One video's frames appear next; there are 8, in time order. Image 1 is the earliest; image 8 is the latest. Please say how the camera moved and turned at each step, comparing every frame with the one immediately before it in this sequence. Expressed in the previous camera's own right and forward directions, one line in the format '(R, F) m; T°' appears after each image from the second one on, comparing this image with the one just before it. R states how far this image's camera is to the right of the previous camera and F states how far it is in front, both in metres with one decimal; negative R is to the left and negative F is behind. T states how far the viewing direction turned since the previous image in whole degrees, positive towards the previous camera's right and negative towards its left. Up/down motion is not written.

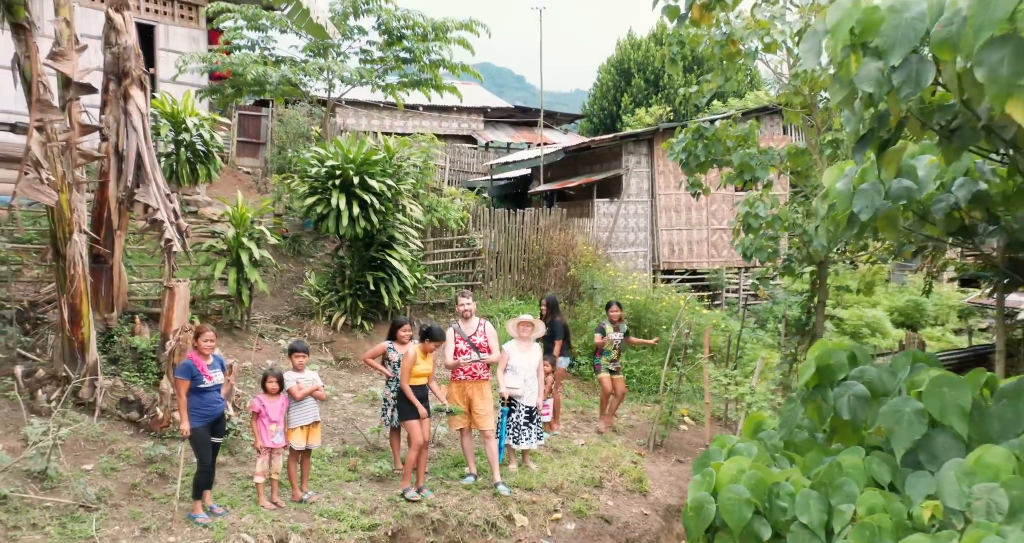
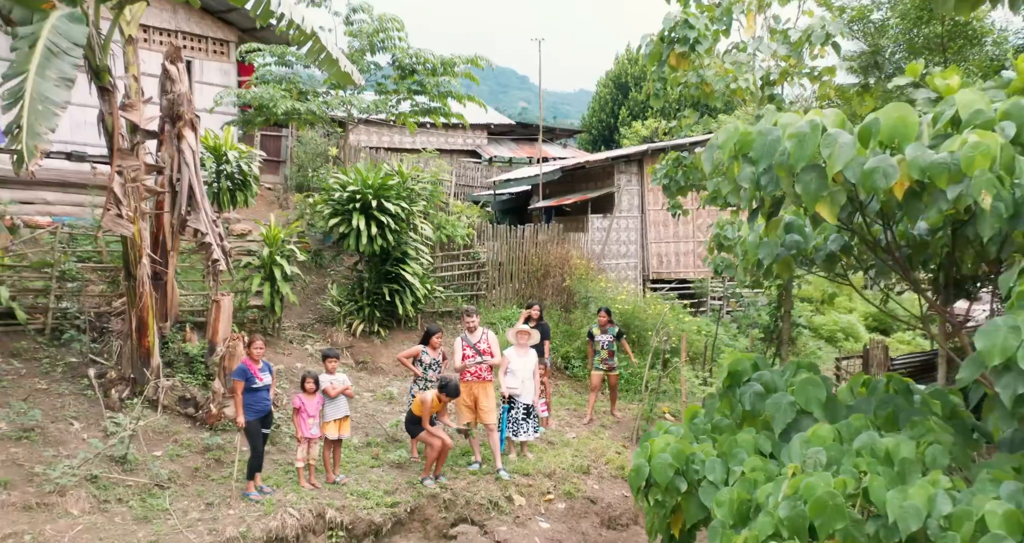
(0.0, -0.8) m; 0°
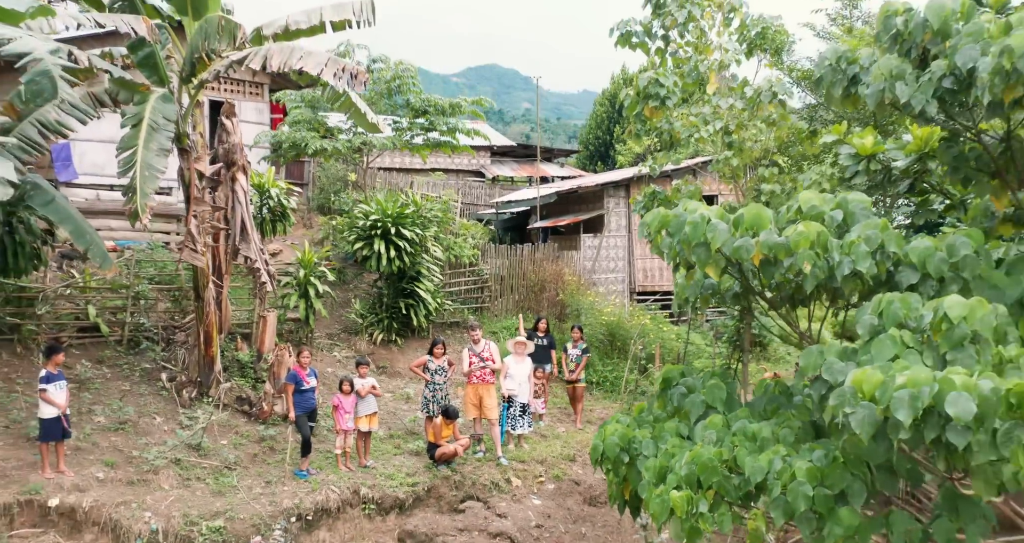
(0.0, -1.2) m; 0°
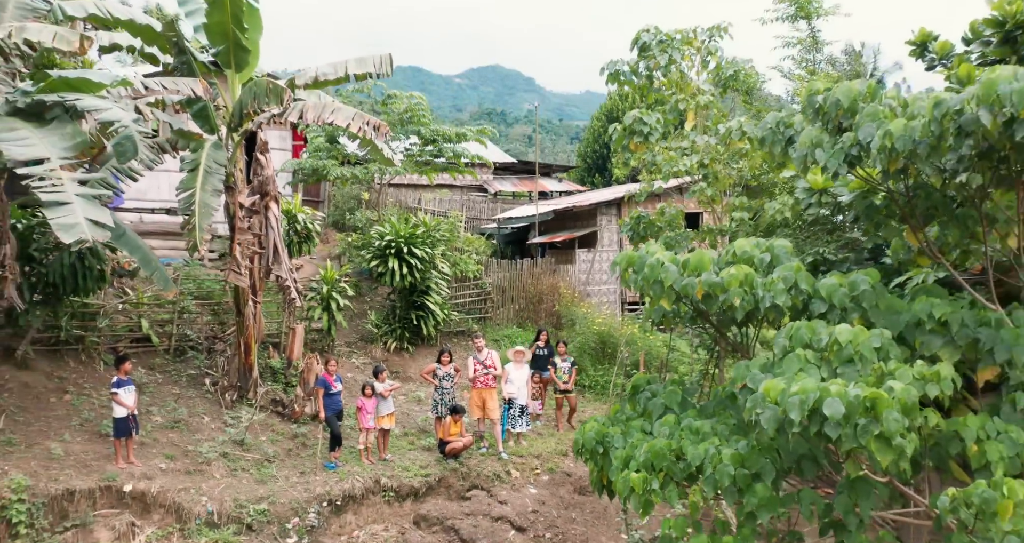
(0.0, -1.0) m; 0°
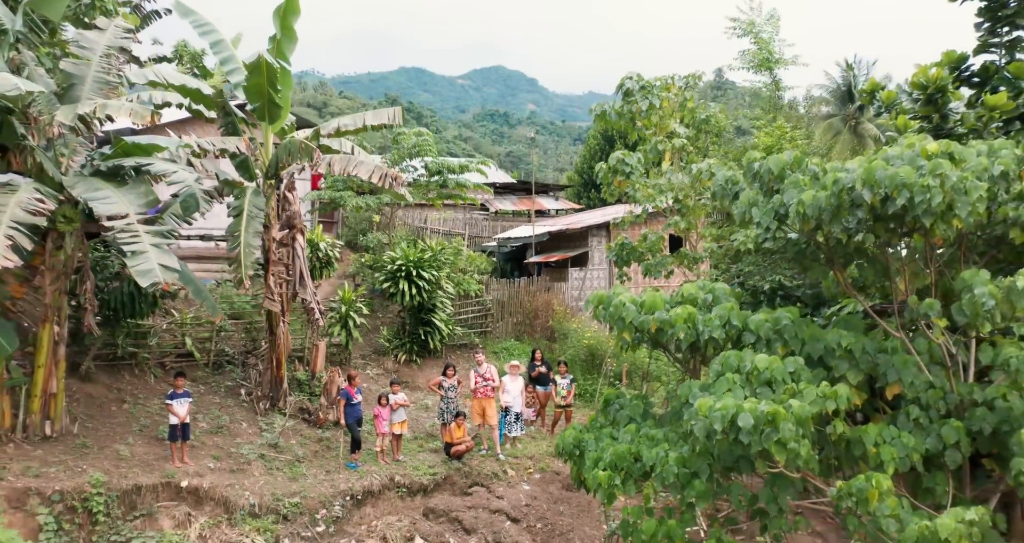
(+0.1, -1.1) m; 0°
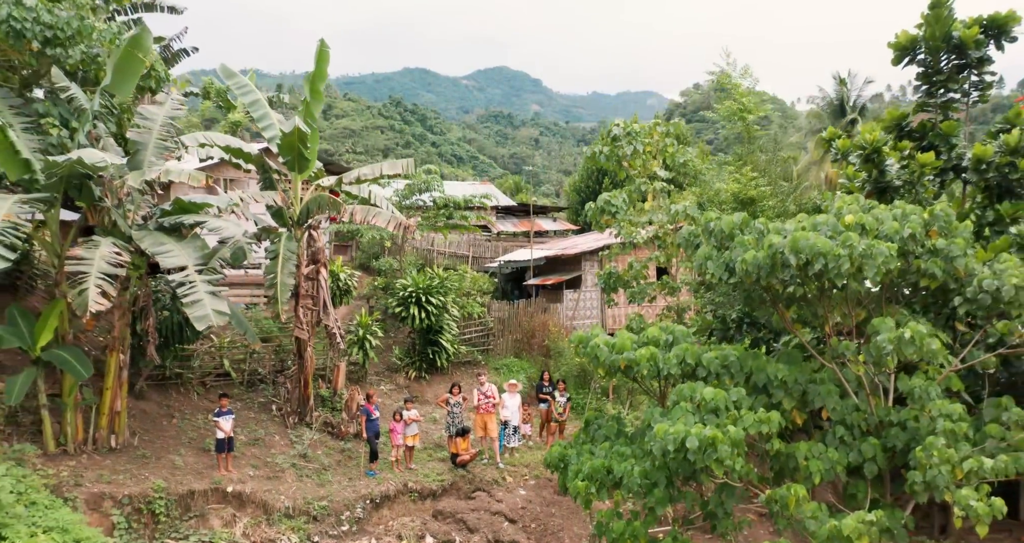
(+0.1, -1.2) m; 0°
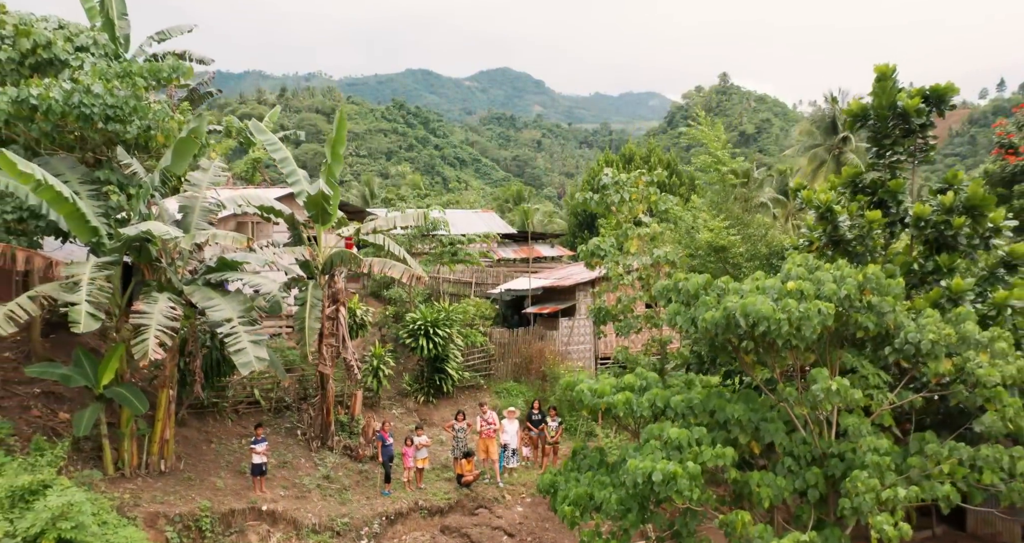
(+0.1, -1.3) m; 0°
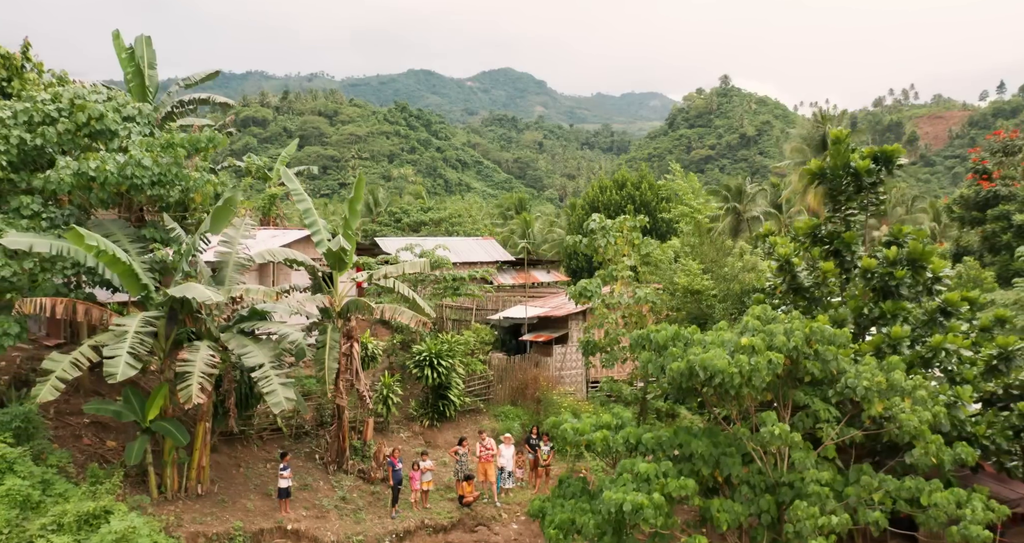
(+0.1, -1.3) m; 0°
